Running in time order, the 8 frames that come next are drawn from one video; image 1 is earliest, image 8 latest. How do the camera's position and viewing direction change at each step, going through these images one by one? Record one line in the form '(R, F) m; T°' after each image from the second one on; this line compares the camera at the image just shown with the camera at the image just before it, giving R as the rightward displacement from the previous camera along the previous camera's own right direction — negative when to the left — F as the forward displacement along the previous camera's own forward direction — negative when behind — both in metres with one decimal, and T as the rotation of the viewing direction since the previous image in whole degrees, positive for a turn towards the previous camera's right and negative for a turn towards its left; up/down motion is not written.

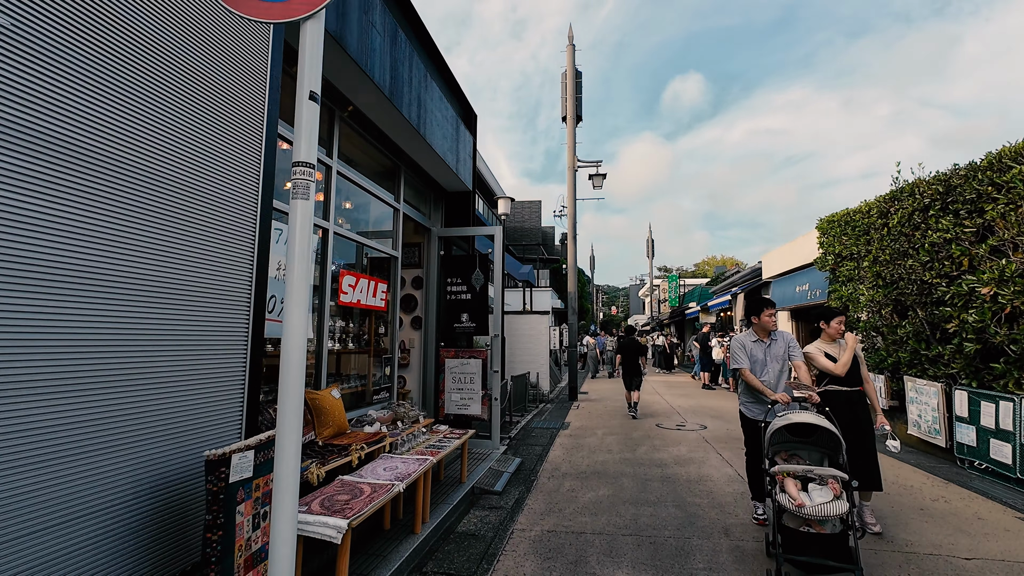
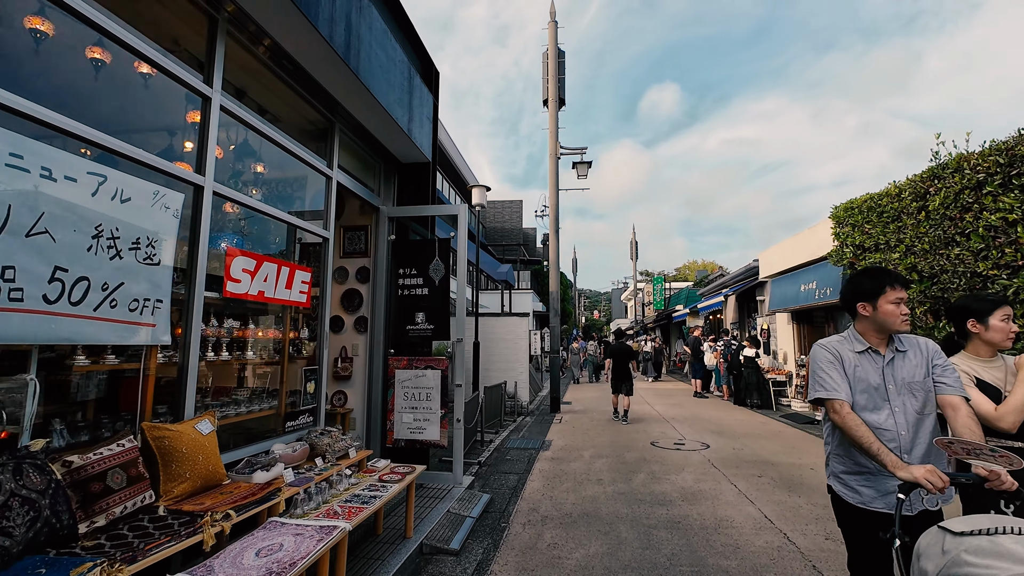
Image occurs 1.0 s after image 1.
(+0.2, +1.3) m; +2°
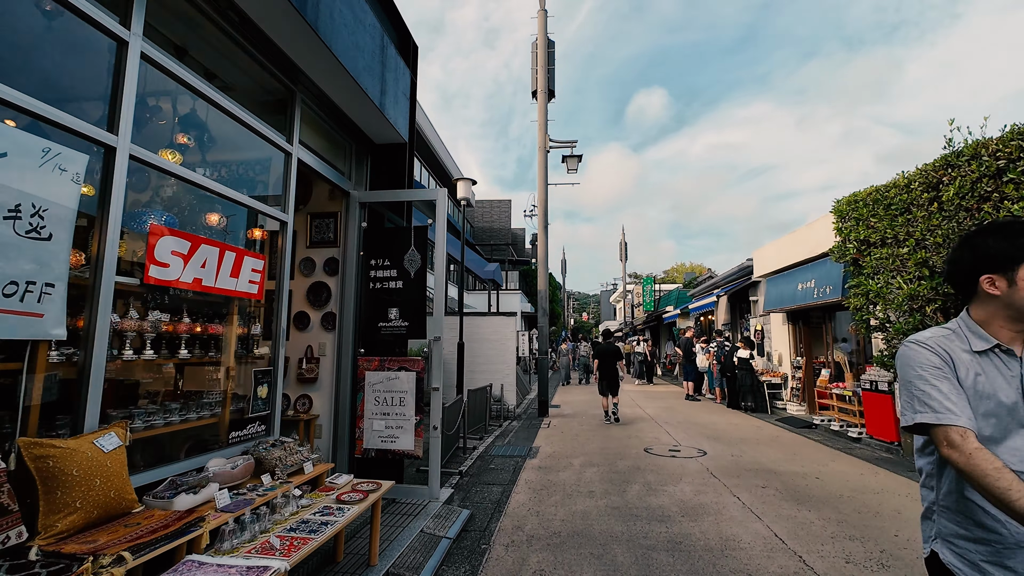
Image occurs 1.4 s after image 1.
(0.0, +0.5) m; +1°
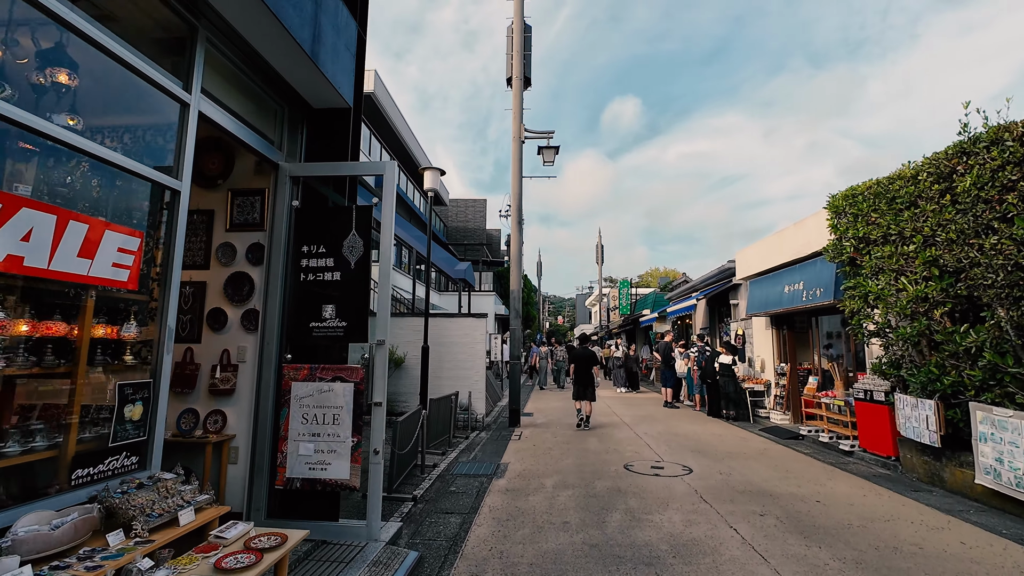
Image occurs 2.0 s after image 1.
(+0.1, +0.8) m; +3°
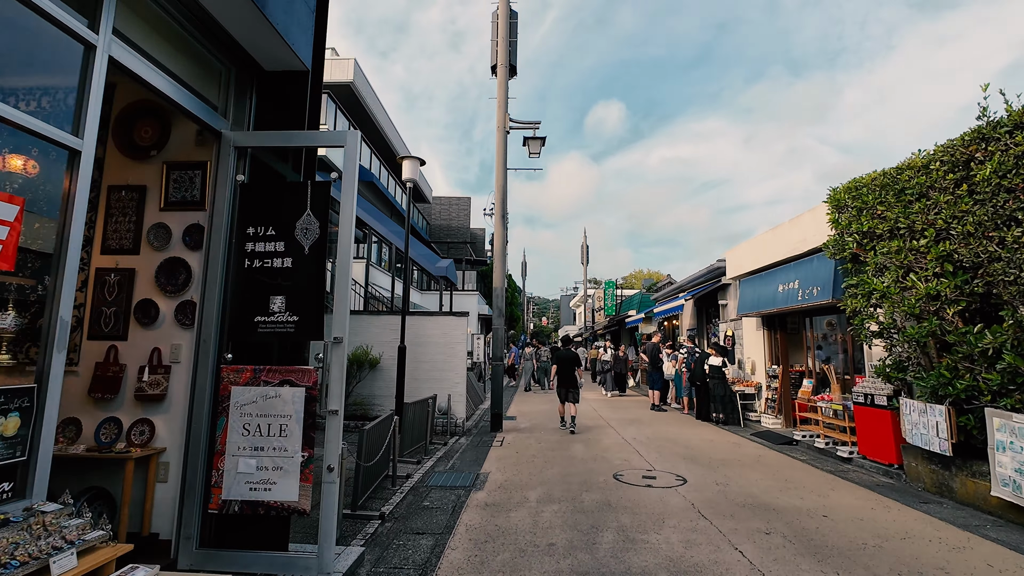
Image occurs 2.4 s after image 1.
(0.0, +0.5) m; +2°
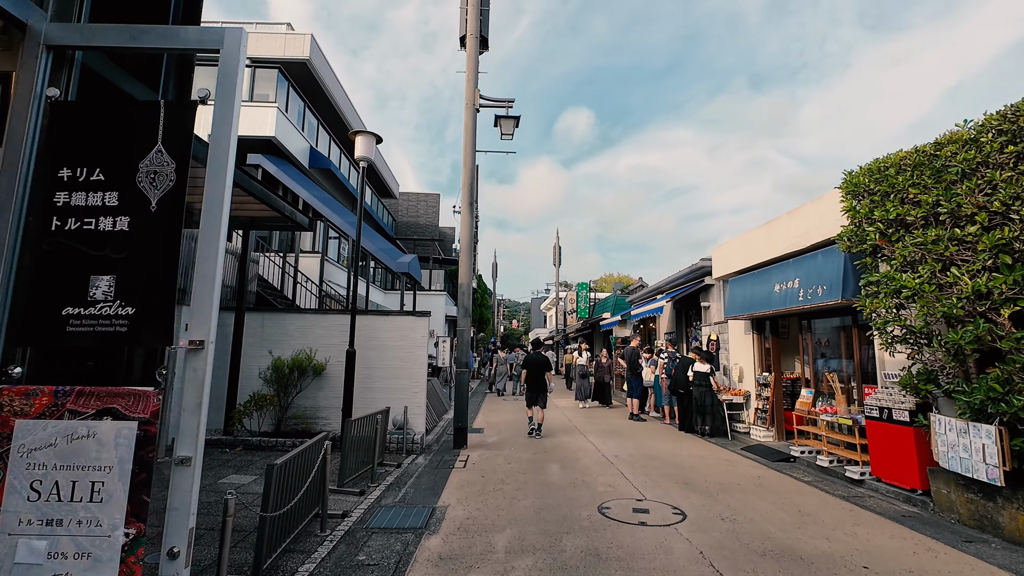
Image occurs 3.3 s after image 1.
(0.0, +1.1) m; +3°
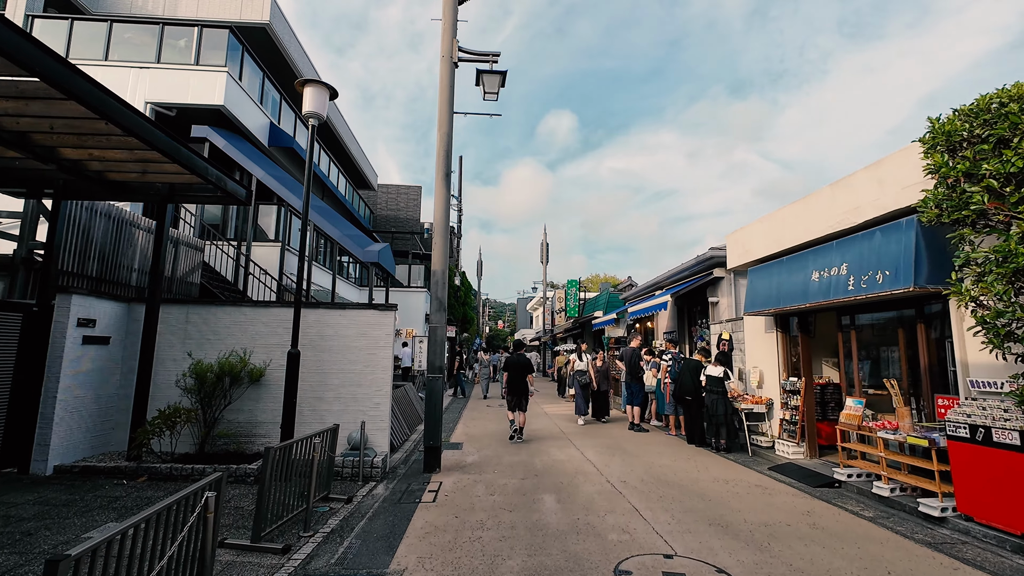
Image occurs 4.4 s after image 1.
(0.0, +1.5) m; +2°
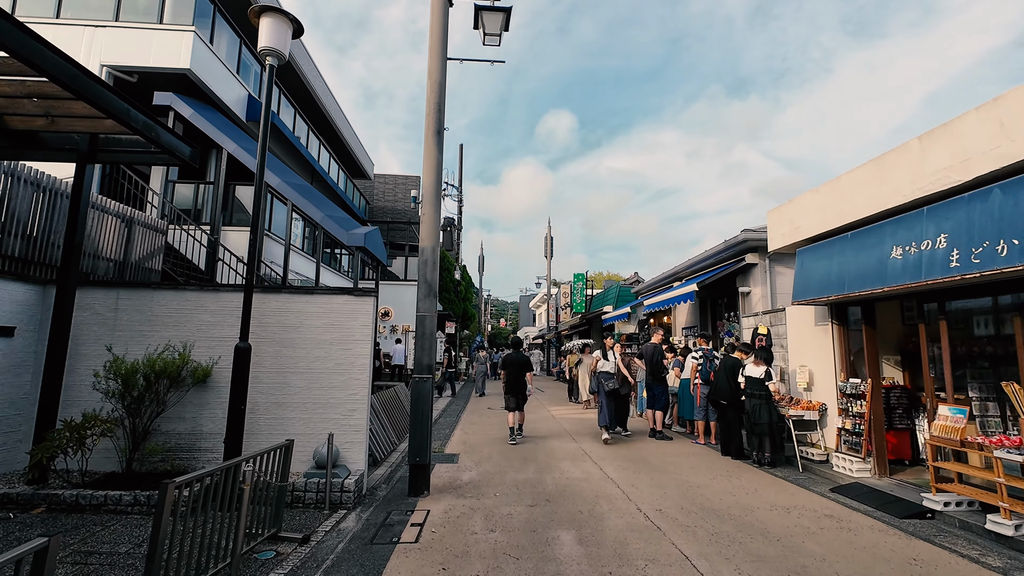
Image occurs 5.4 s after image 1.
(0.0, +1.3) m; 0°
